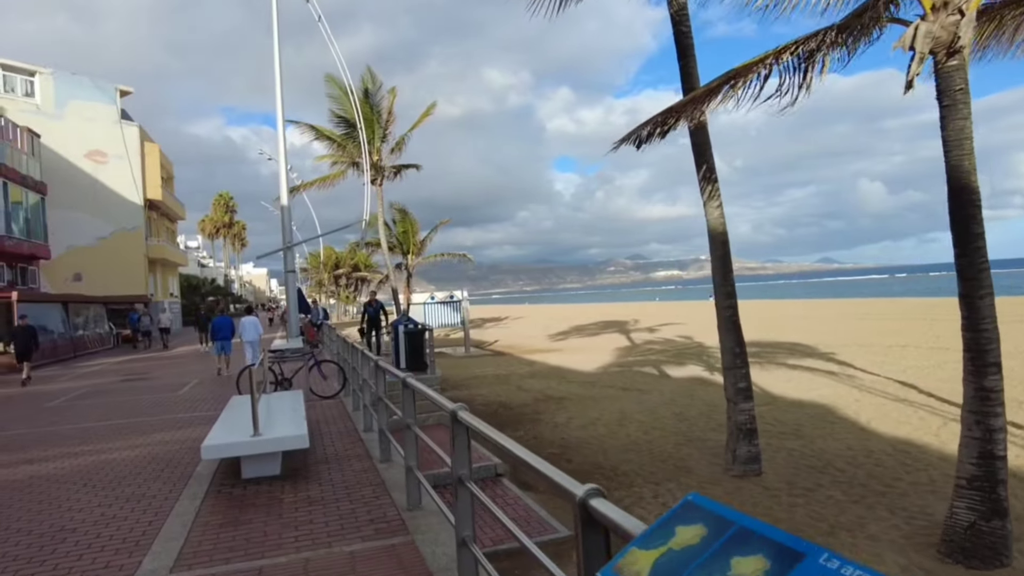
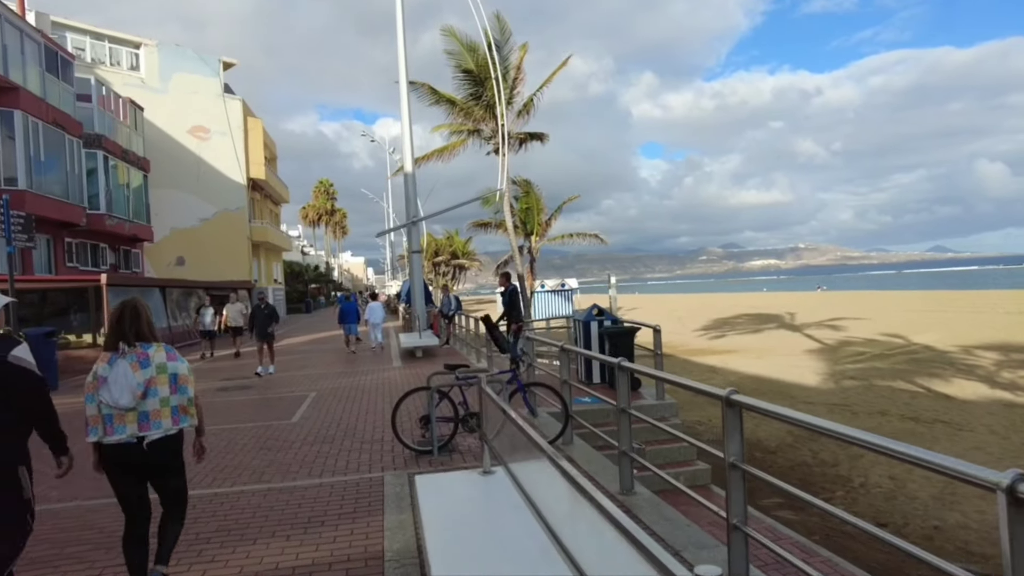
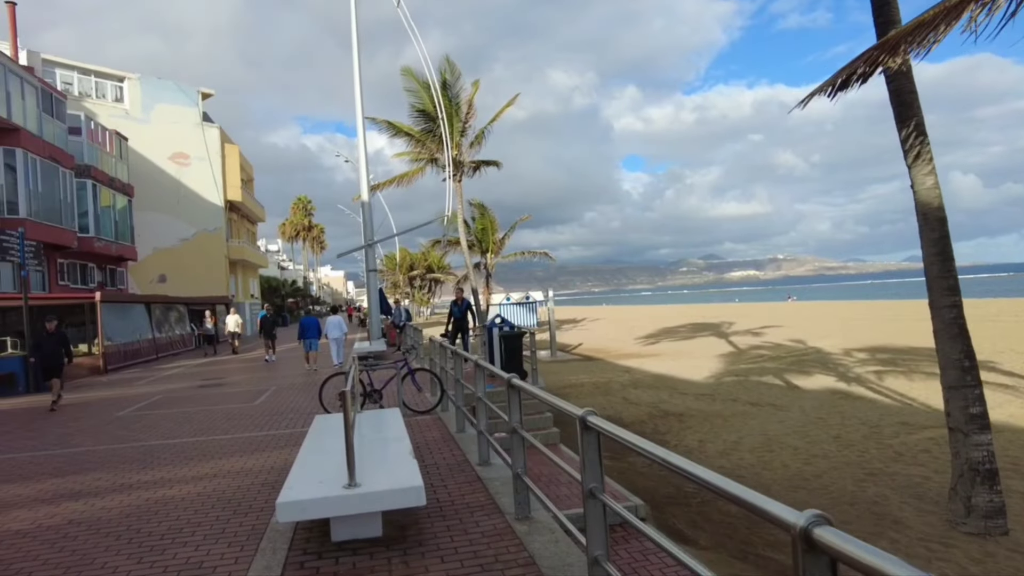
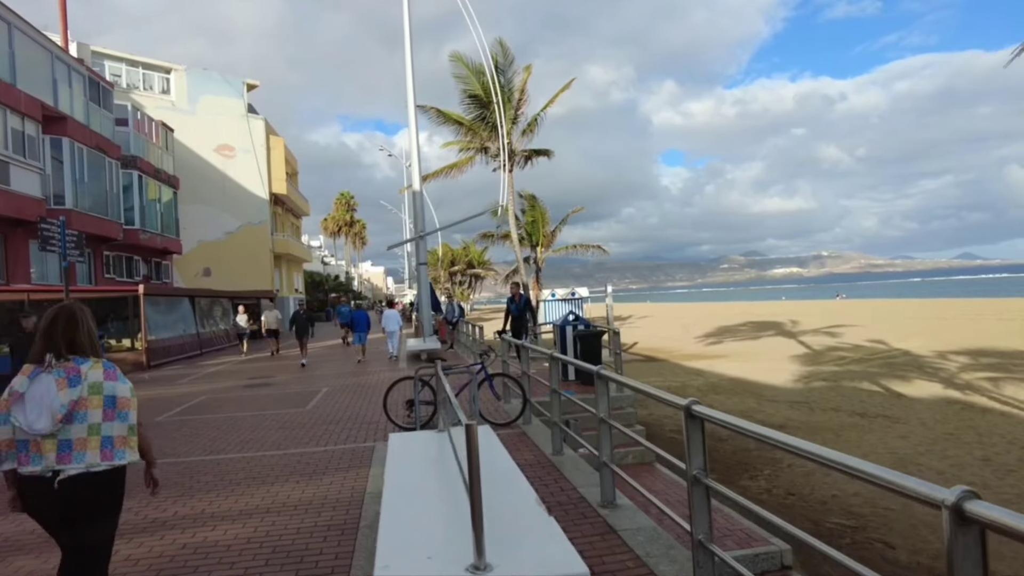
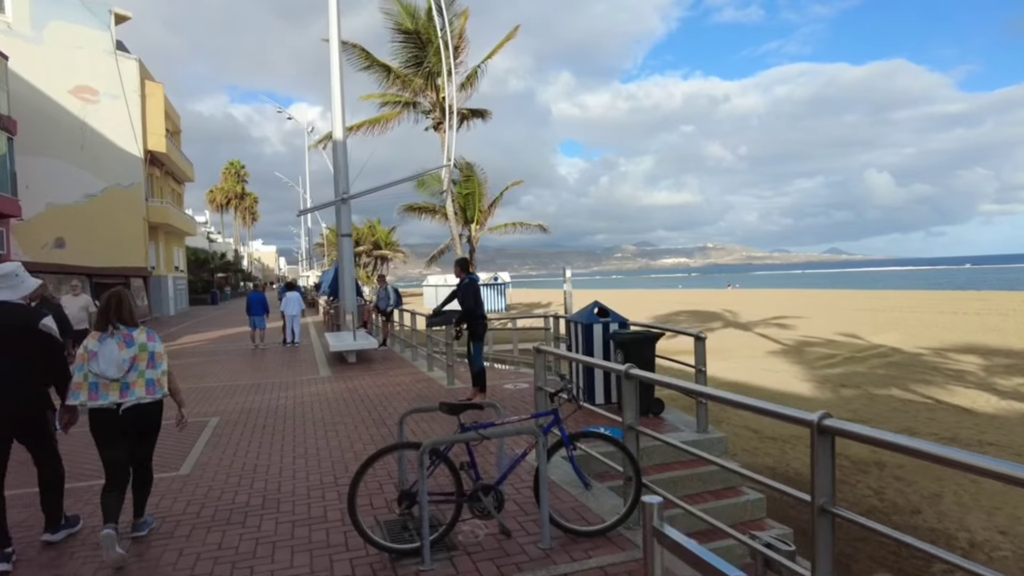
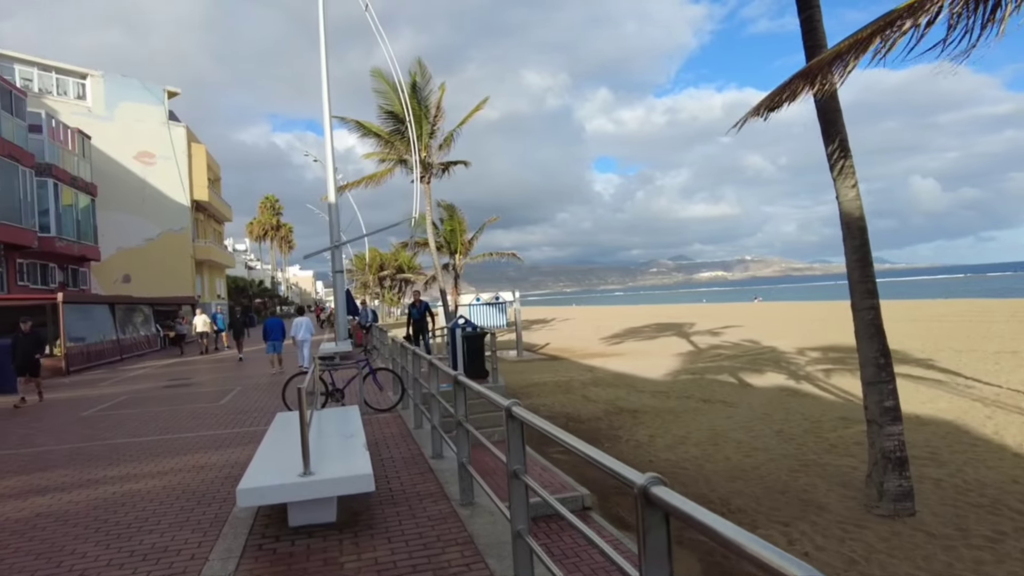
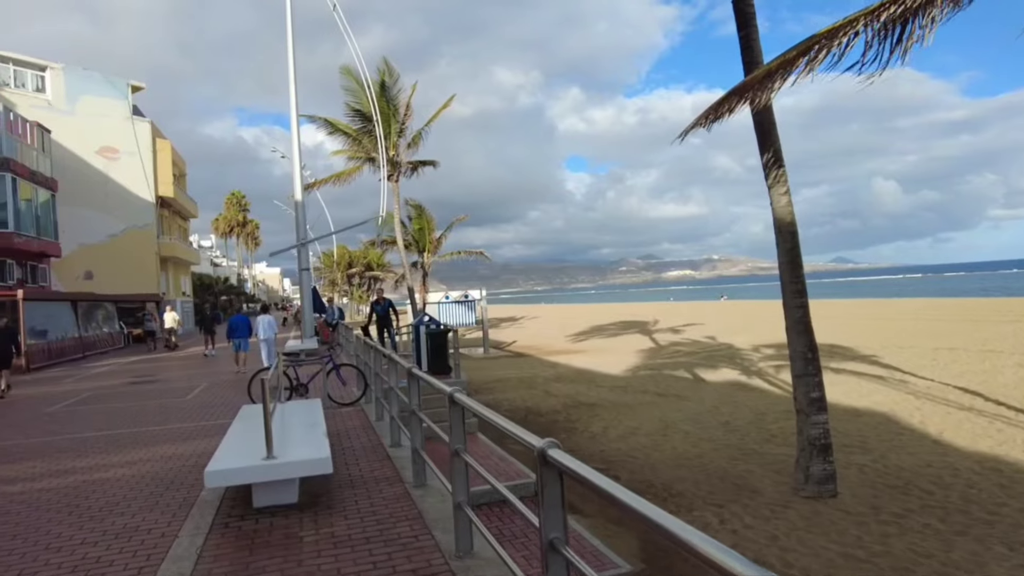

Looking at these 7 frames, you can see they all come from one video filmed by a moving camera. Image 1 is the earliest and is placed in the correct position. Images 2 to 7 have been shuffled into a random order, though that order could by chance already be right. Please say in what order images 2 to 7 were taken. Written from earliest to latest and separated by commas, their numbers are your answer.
7, 6, 3, 4, 2, 5
